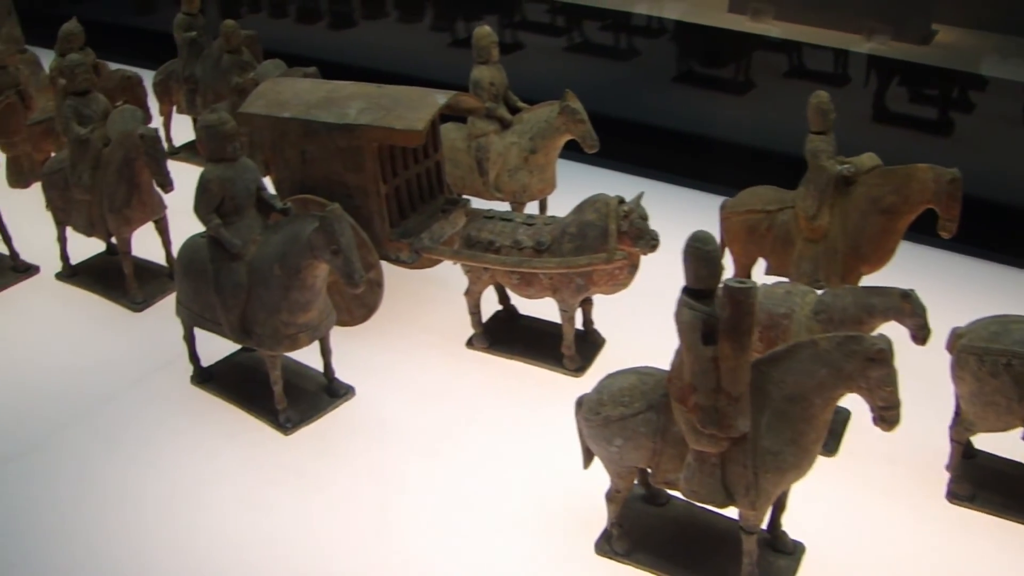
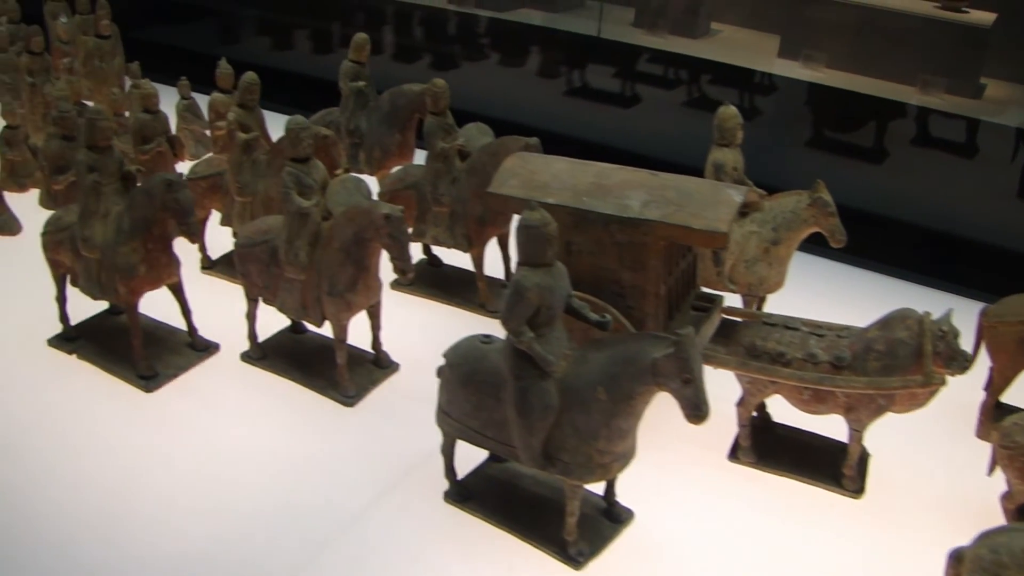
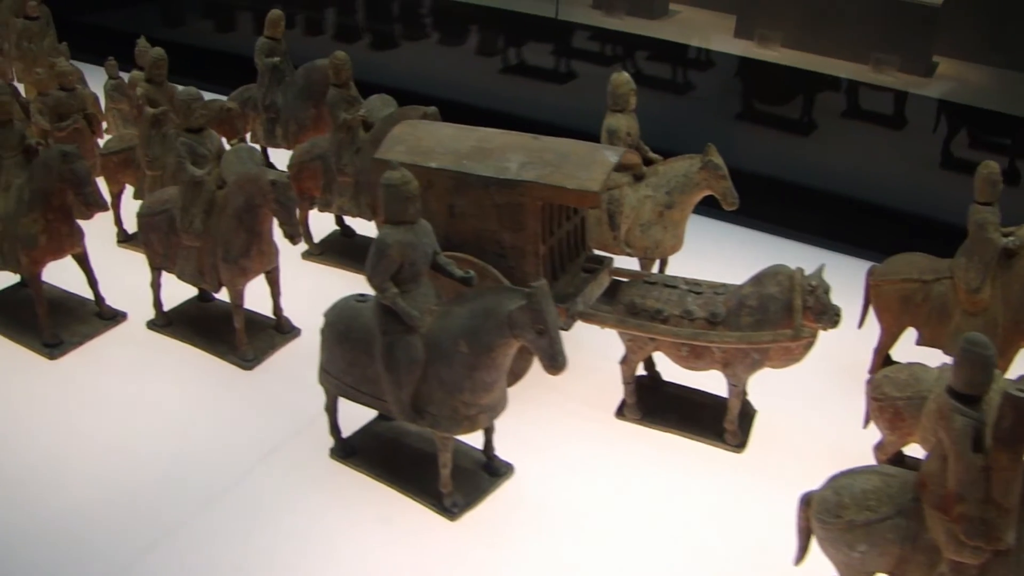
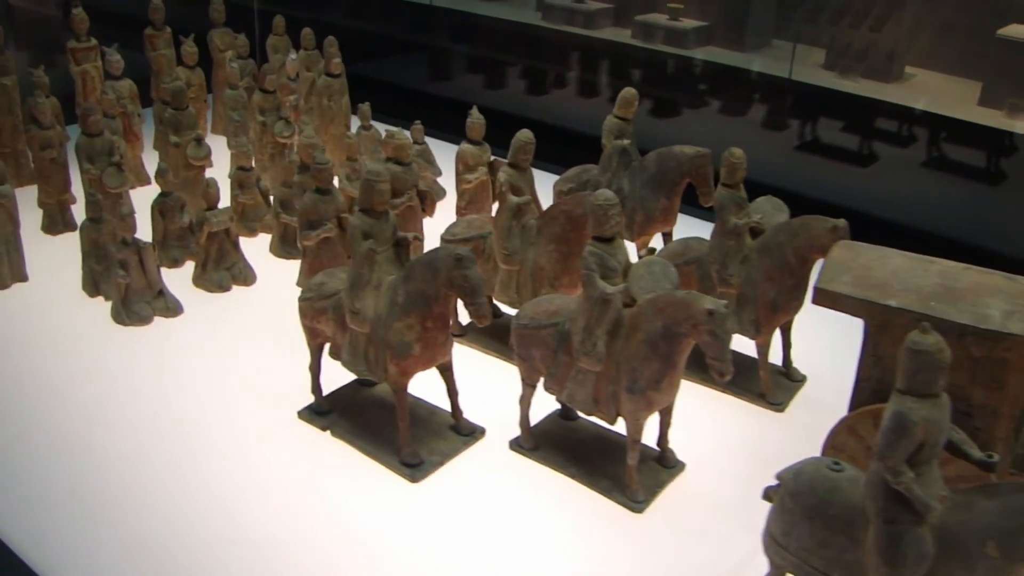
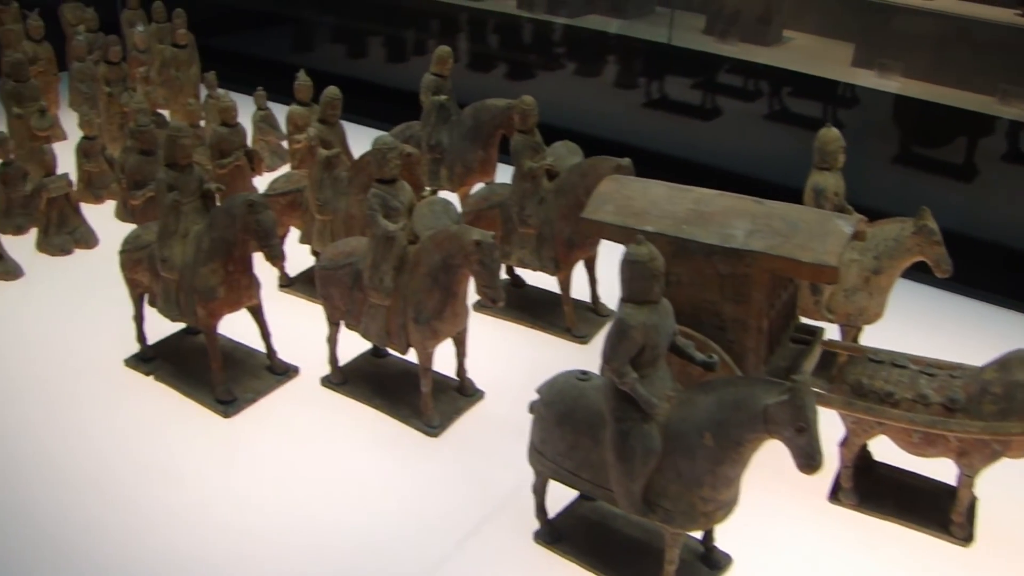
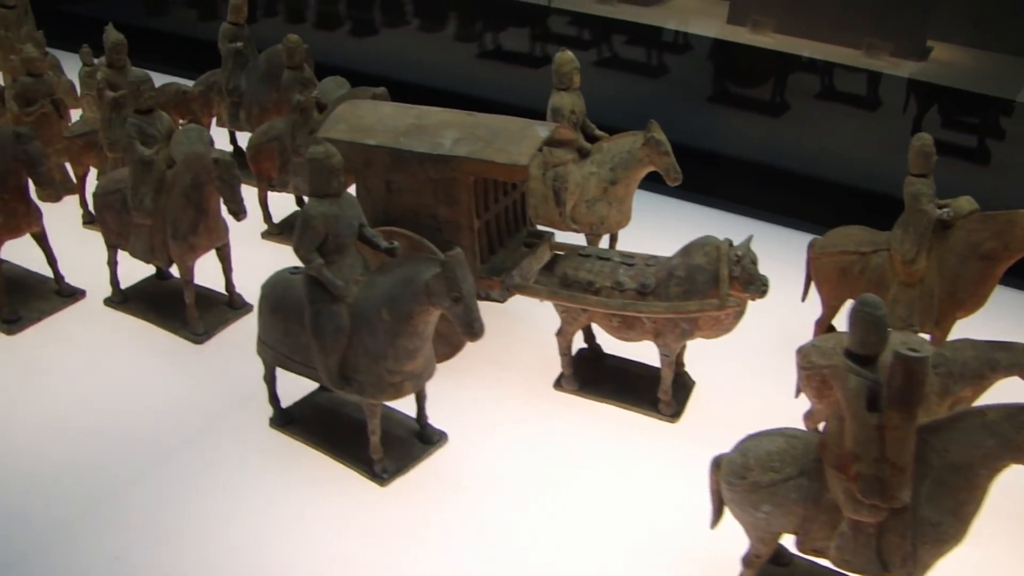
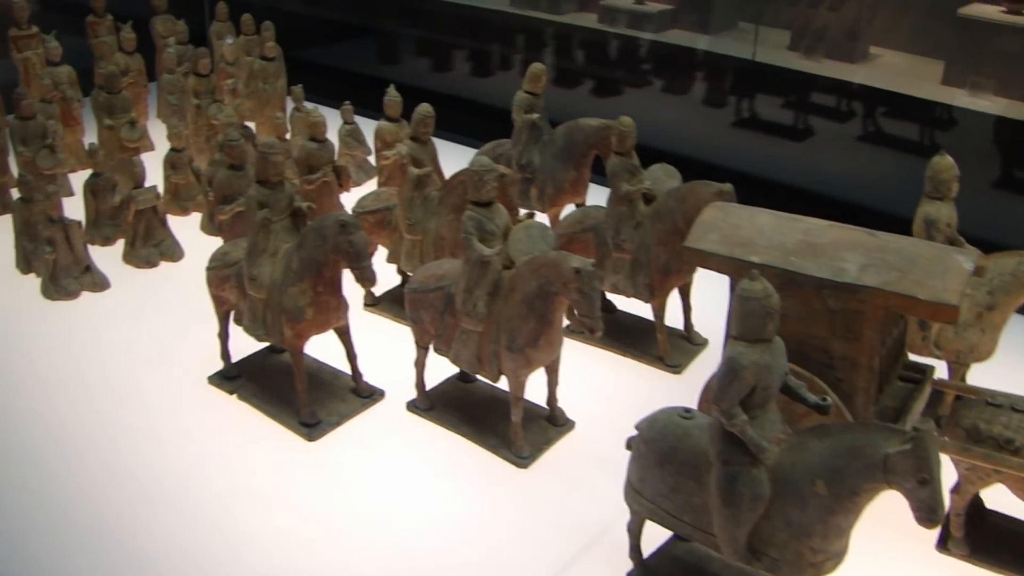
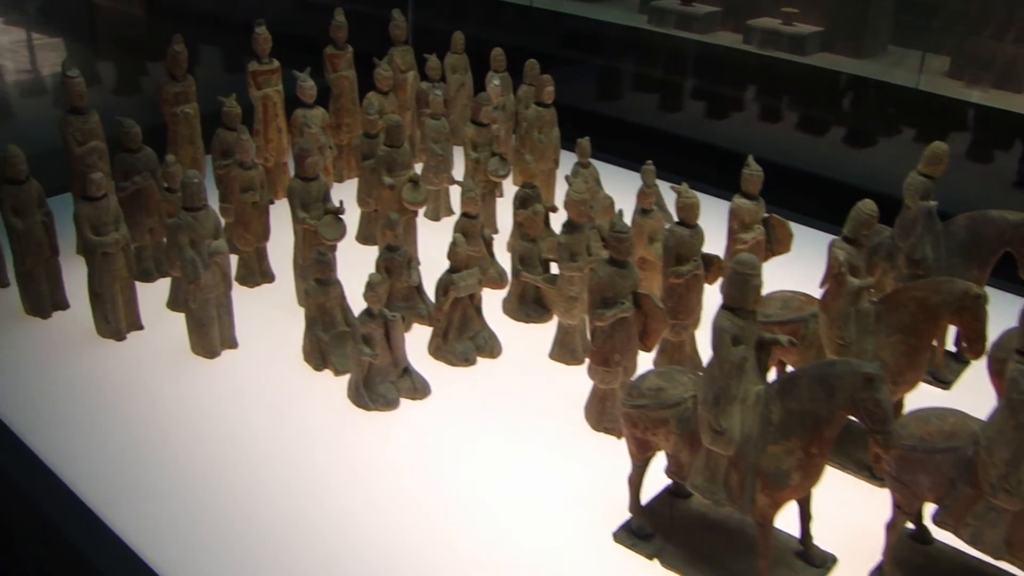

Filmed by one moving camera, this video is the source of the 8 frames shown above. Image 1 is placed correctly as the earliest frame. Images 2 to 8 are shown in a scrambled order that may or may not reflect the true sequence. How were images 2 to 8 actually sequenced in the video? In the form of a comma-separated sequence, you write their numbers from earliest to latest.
6, 3, 2, 5, 7, 4, 8
